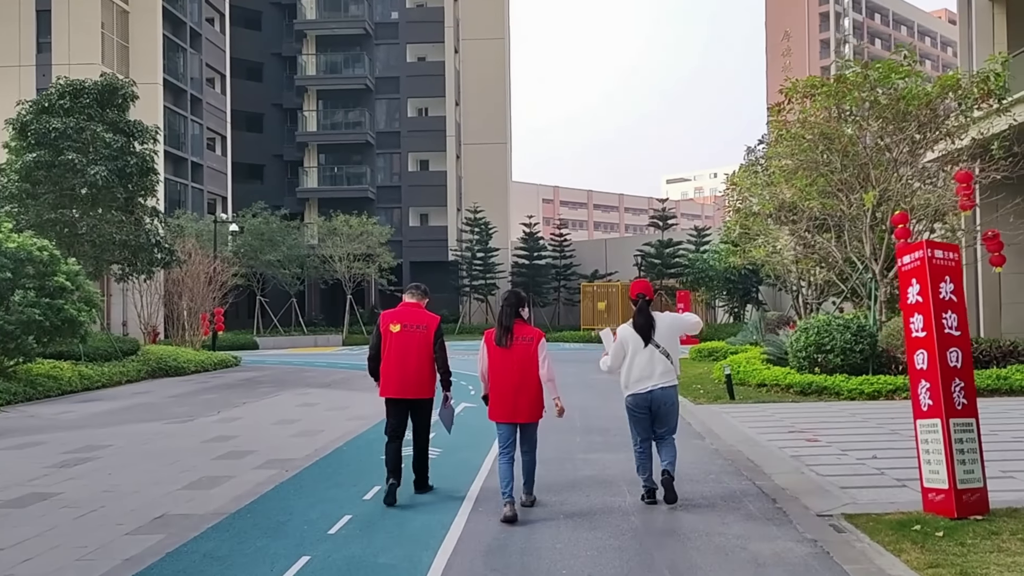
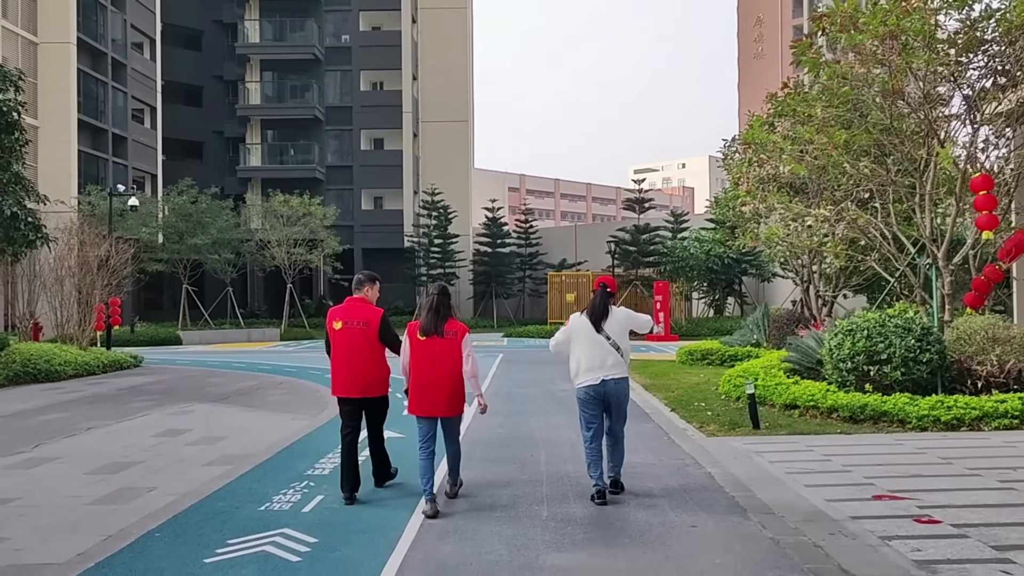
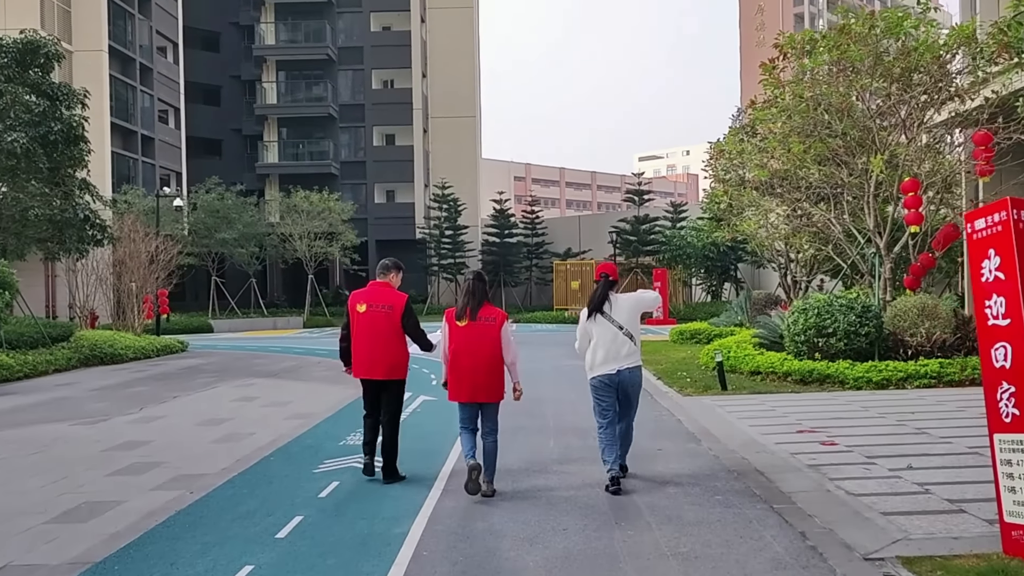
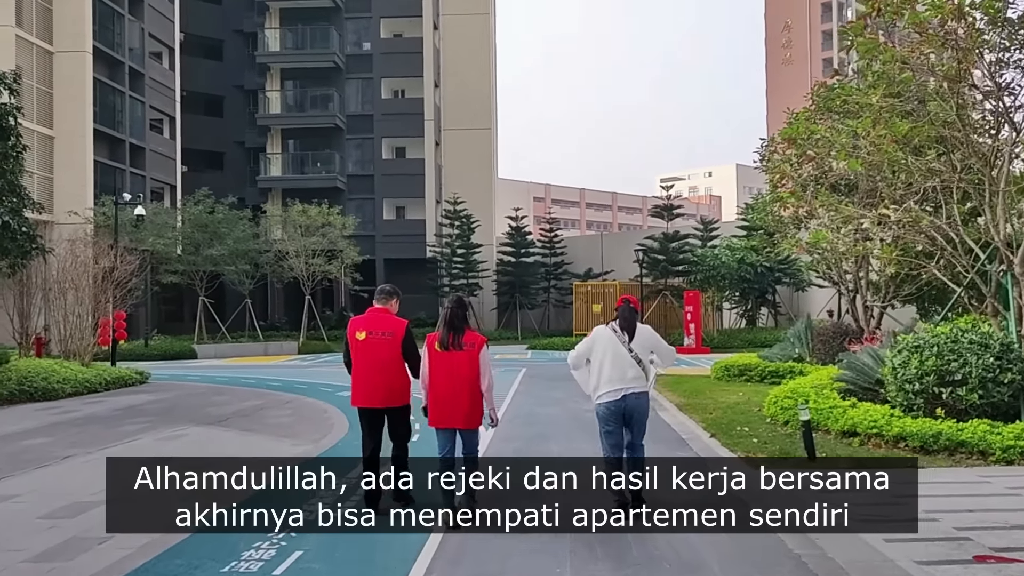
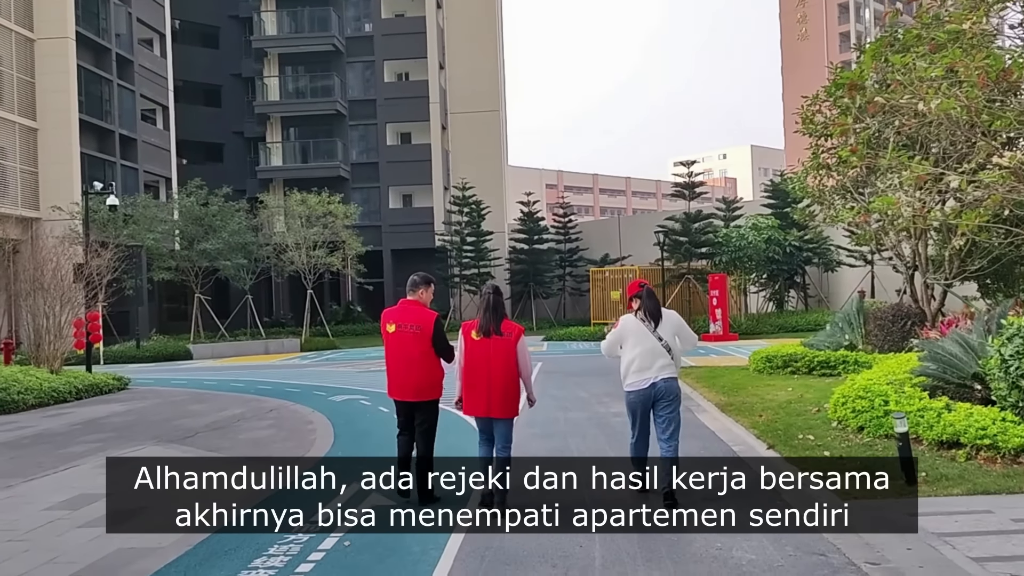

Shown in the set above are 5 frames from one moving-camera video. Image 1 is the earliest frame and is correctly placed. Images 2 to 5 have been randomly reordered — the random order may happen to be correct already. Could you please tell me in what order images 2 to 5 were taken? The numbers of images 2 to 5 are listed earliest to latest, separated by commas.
3, 2, 4, 5
